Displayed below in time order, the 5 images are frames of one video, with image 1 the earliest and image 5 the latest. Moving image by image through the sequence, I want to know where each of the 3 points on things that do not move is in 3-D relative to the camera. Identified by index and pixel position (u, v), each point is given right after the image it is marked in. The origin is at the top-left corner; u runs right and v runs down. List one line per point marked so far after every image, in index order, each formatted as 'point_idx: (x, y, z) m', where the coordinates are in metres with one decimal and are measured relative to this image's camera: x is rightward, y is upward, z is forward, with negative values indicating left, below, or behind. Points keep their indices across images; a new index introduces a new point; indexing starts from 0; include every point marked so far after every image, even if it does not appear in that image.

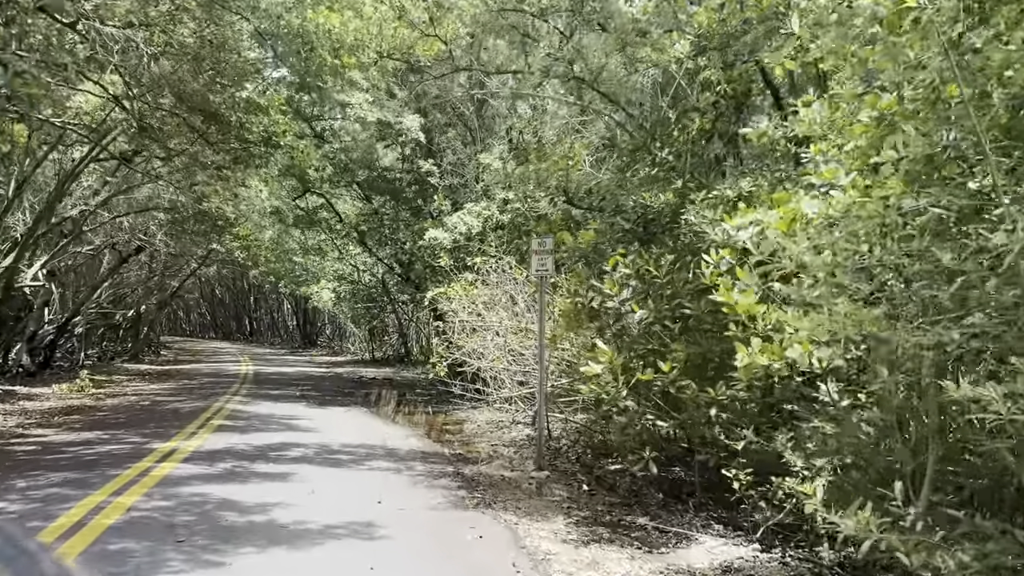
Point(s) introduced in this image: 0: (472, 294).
0: (-0.8, -0.1, +15.6) m
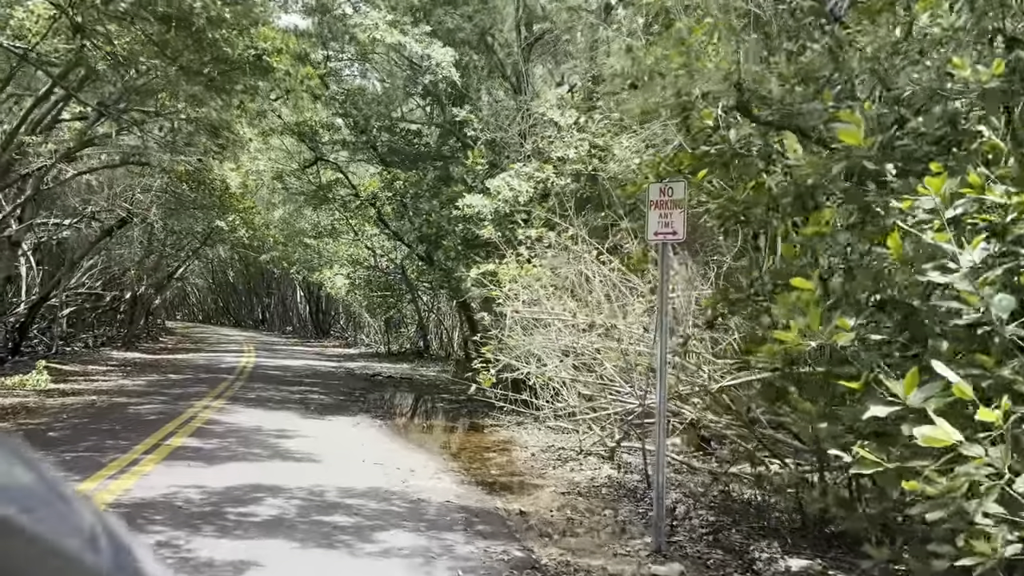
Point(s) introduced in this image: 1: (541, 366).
0: (+0.2, +0.1, +11.6) m
1: (+0.4, -1.2, +11.8) m
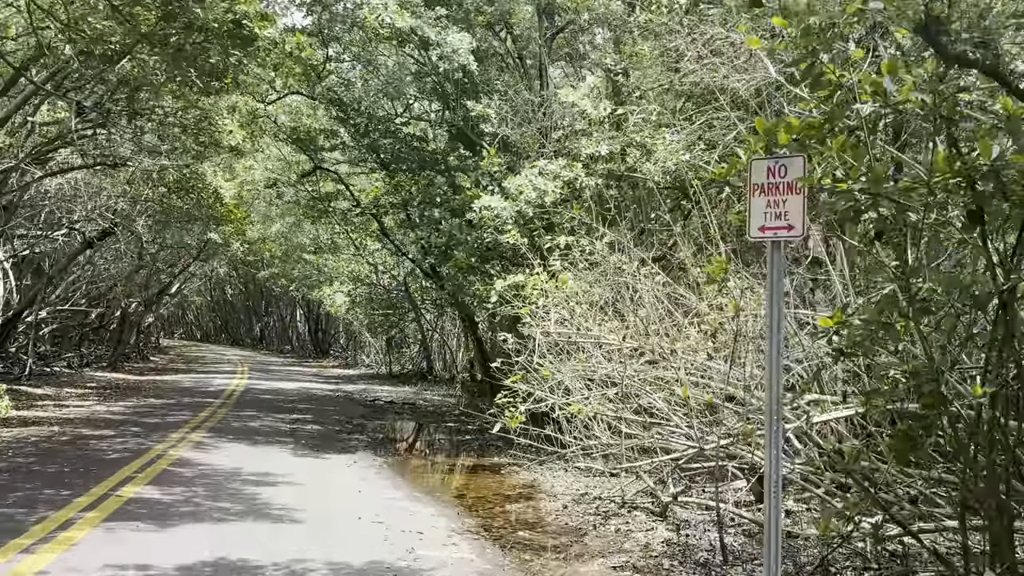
0: (+0.6, -0.1, +9.8) m
1: (+0.8, -1.4, +9.9) m
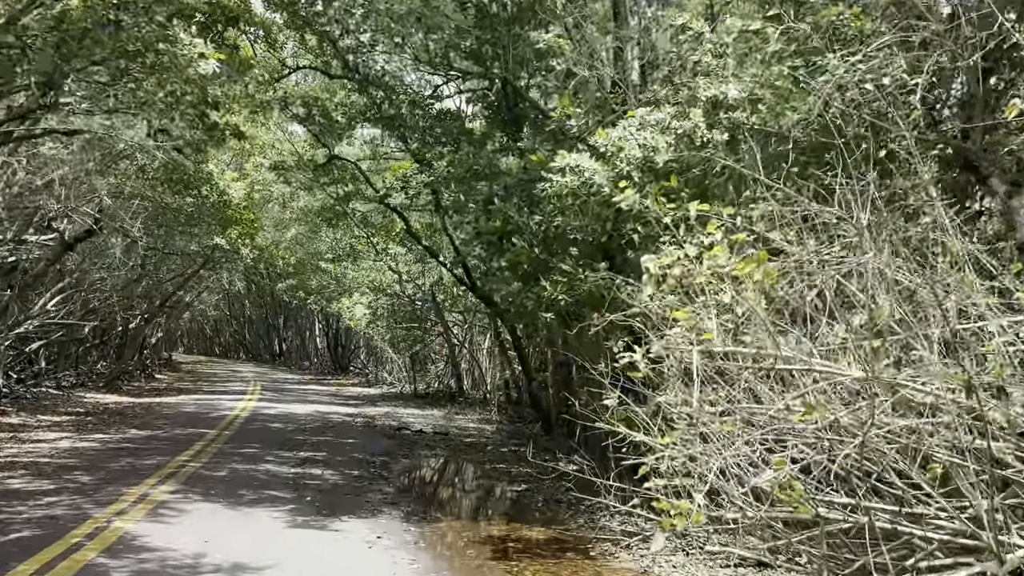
0: (+1.5, 0.0, +6.2) m
1: (+1.7, -1.4, +6.4) m
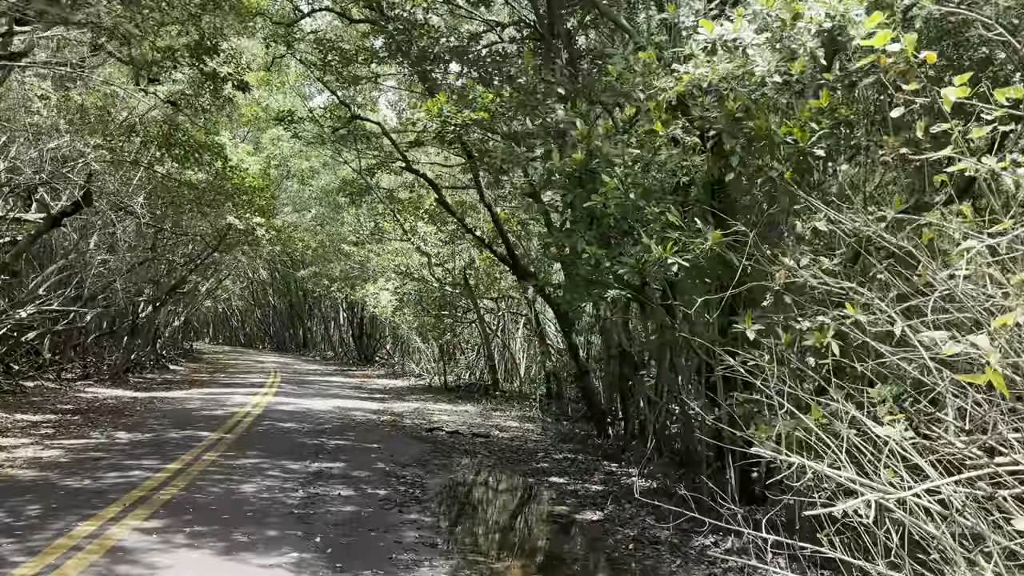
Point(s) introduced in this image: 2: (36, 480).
0: (+2.1, +0.3, +3.5) m
1: (+2.3, -1.1, +3.6) m
2: (-5.6, -2.3, +9.3) m
